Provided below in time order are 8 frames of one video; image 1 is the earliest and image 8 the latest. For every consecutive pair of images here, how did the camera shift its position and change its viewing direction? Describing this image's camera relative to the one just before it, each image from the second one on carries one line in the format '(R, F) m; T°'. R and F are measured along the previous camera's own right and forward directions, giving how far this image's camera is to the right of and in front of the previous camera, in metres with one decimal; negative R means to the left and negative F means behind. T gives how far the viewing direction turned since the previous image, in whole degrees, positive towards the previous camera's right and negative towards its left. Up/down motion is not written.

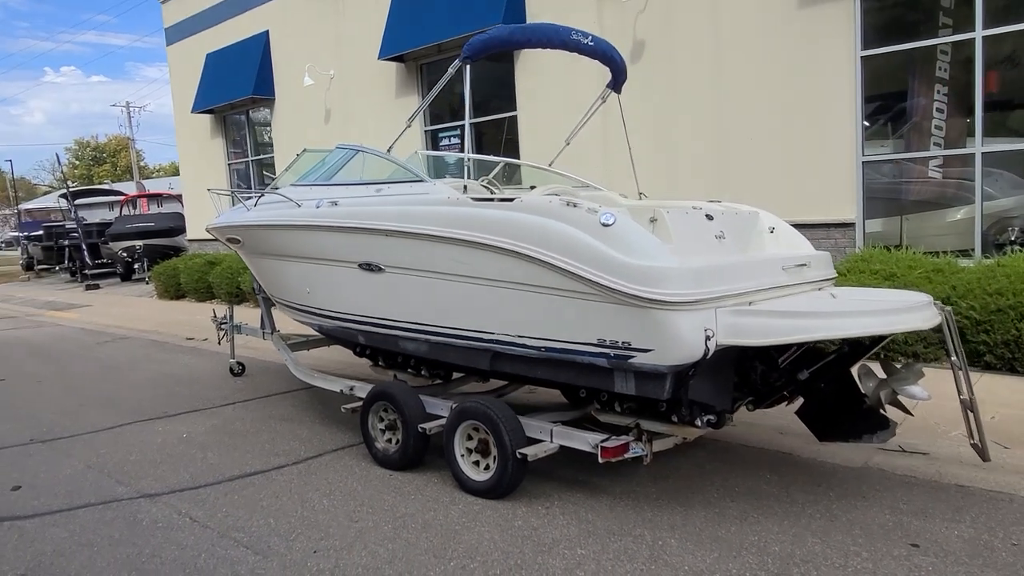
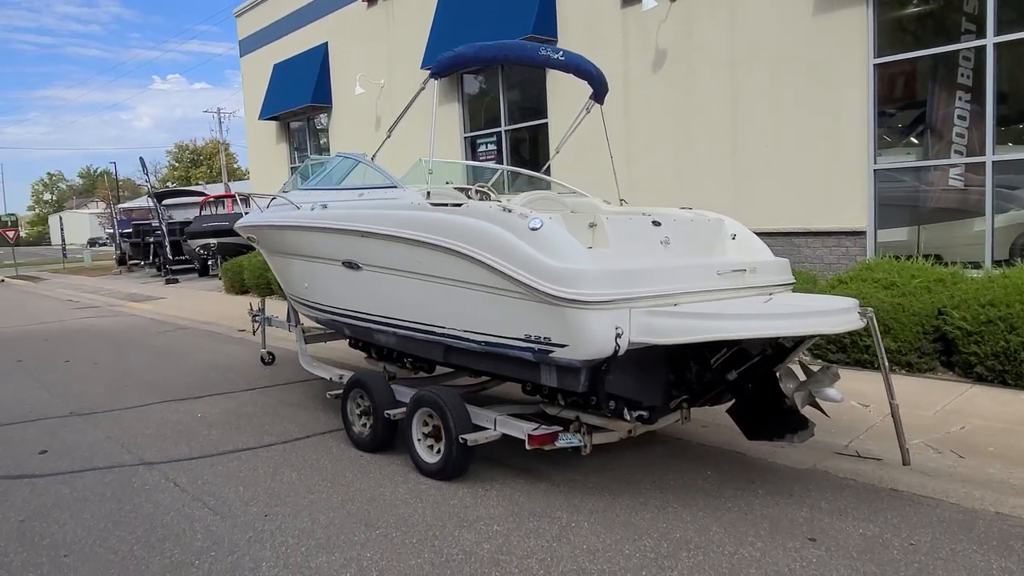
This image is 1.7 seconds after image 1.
(+0.8, -0.3) m; -6°
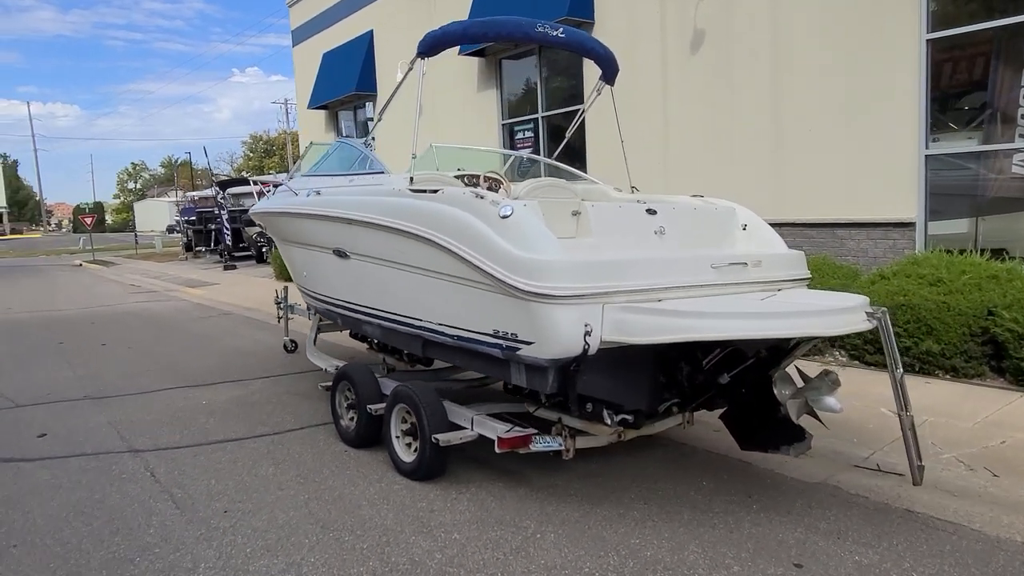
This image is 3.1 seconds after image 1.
(+0.5, +0.3) m; -5°
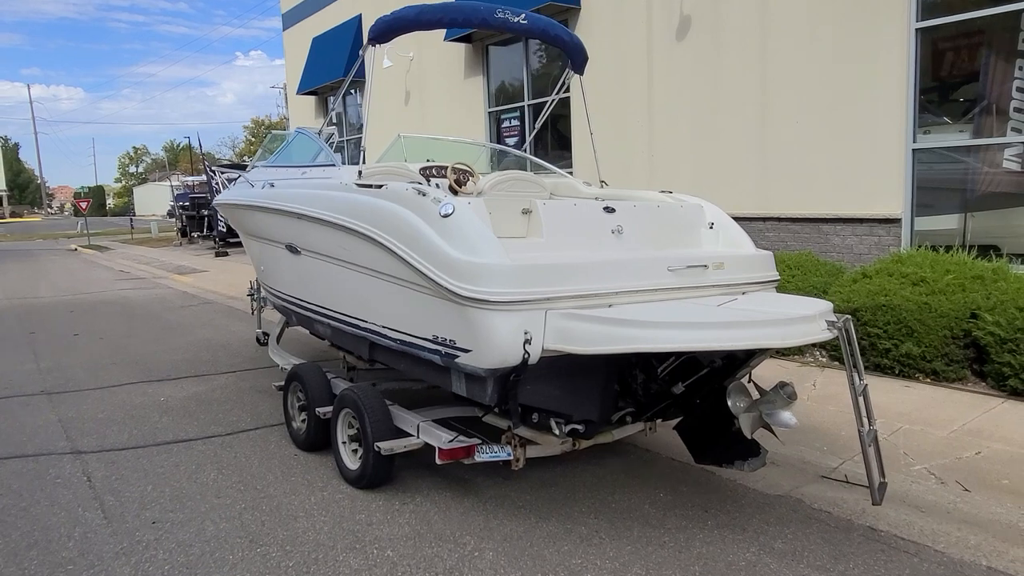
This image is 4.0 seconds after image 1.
(+0.3, +0.2) m; 0°
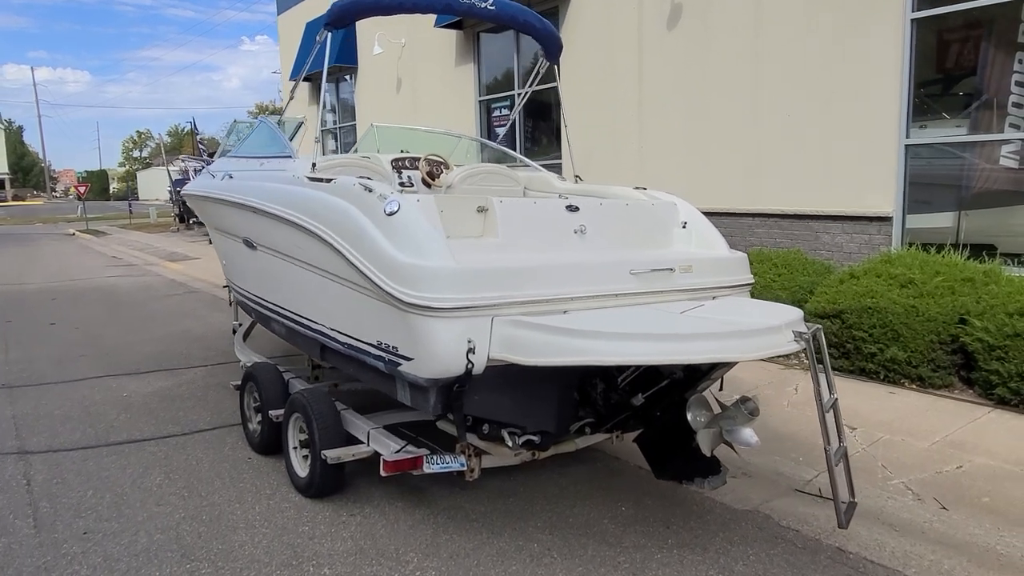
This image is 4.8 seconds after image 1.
(+0.3, +0.2) m; 0°
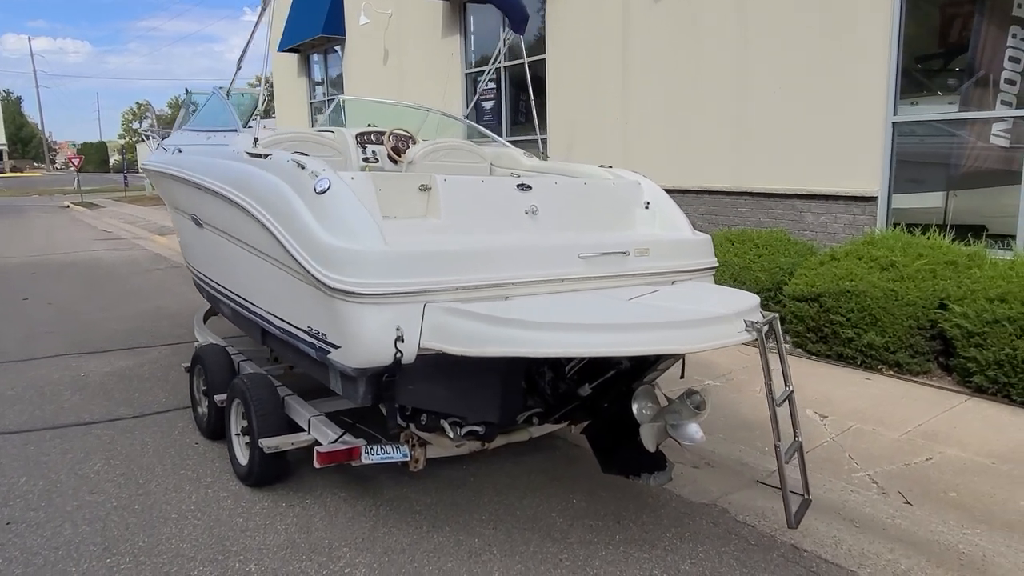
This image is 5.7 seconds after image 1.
(+0.3, +0.2) m; 0°
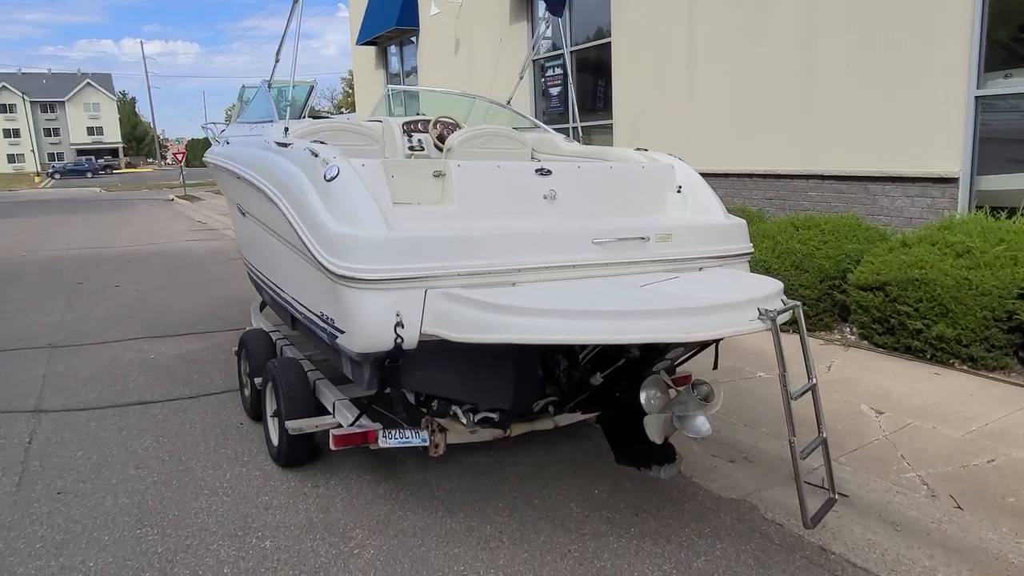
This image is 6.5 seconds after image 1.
(+0.3, +0.1) m; -7°
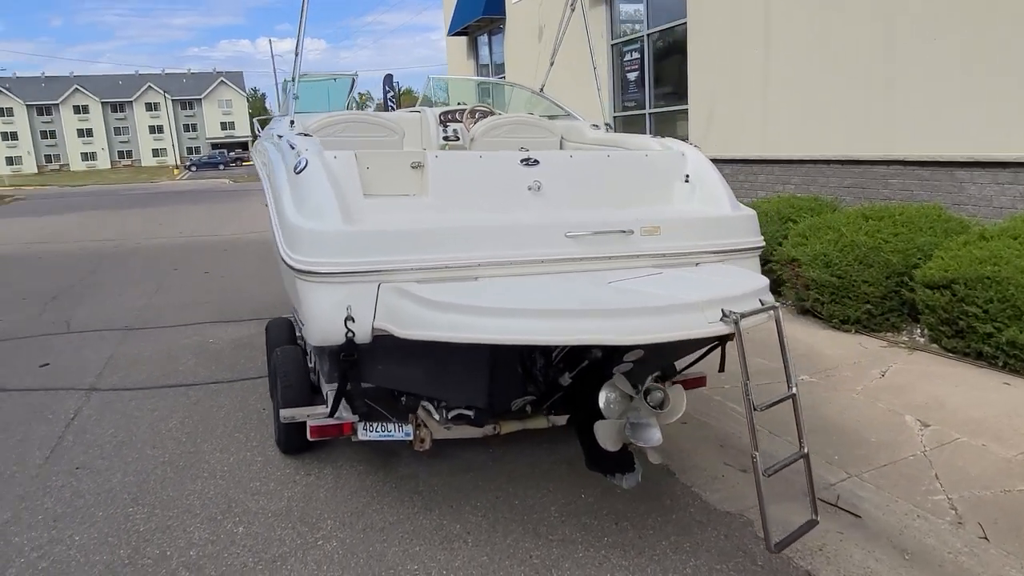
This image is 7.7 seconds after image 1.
(+0.6, +0.2) m; -9°
